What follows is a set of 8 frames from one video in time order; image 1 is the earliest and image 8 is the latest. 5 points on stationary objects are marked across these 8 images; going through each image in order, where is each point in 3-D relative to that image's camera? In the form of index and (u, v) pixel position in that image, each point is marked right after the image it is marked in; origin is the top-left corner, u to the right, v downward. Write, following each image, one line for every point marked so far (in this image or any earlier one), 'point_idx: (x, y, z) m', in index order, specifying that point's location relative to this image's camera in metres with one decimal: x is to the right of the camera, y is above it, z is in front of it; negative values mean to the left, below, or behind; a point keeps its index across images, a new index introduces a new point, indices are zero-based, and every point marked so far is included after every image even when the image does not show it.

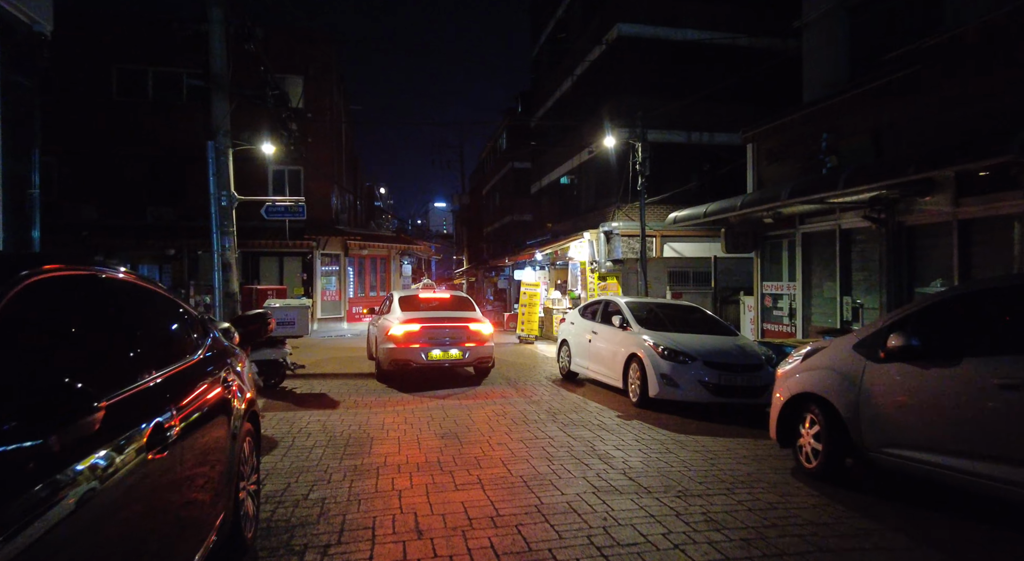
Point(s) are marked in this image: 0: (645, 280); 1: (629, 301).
0: (+4.4, +0.1, +18.2) m
1: (+2.1, -0.4, +10.6) m
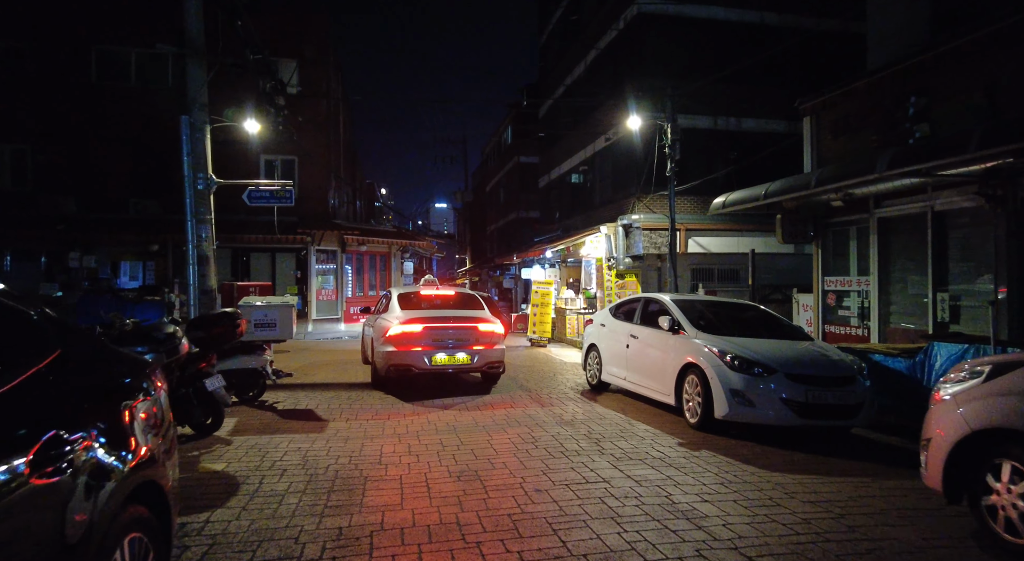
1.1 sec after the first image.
0: (+4.7, +0.2, +16.5) m
1: (+2.5, -0.3, +8.9) m
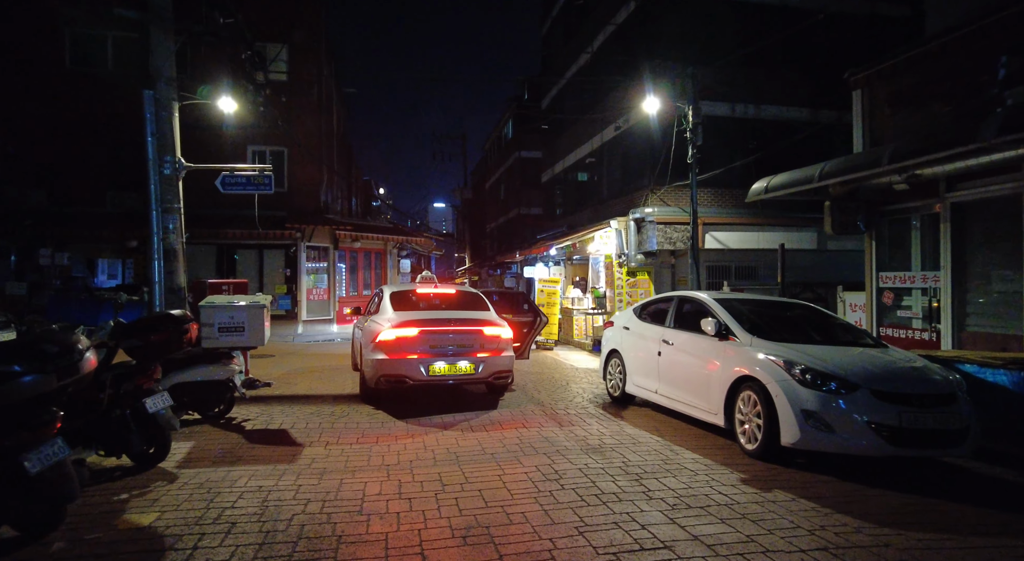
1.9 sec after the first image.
0: (+4.9, +0.2, +15.2) m
1: (+2.6, -0.2, +7.6) m
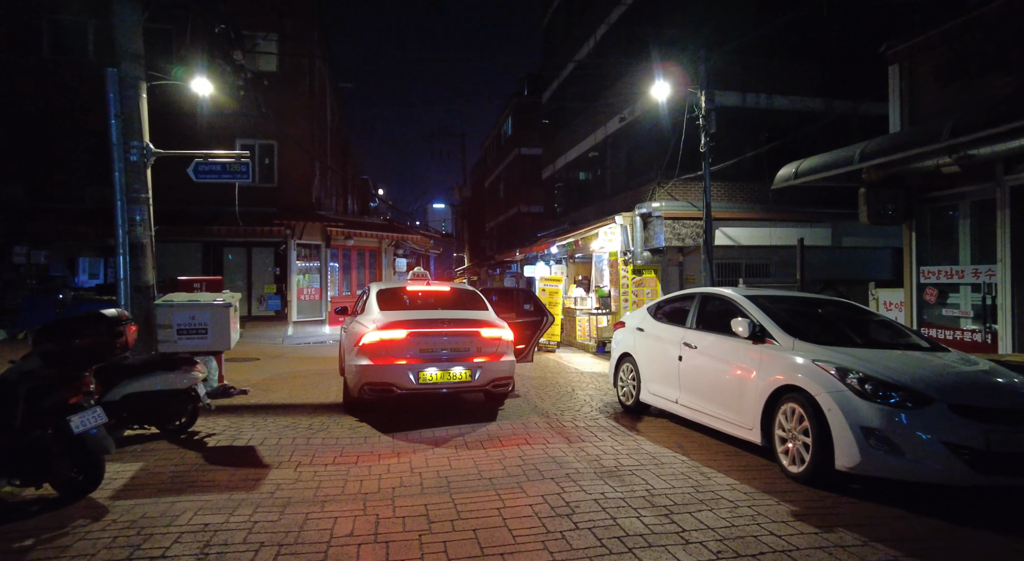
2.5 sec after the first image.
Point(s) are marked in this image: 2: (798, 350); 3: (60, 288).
0: (+4.9, +0.3, +14.3) m
1: (+2.7, -0.2, +6.7) m
2: (+2.6, -0.6, +5.3) m
3: (-13.3, -0.2, +17.0) m
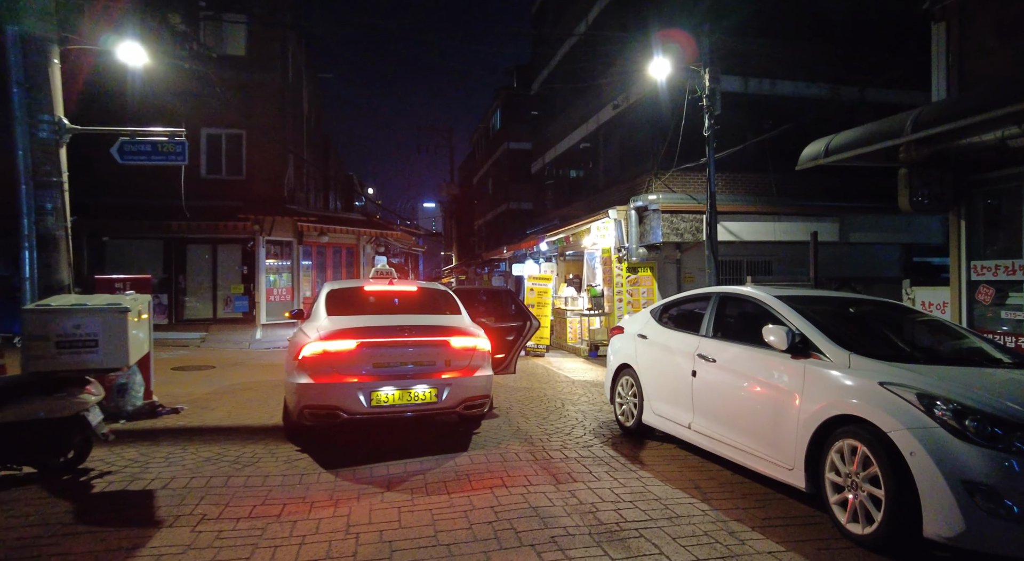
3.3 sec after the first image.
0: (+4.5, +0.3, +13.0) m
1: (+2.4, -0.1, +5.4) m
2: (+2.4, -0.6, +4.1) m
3: (-13.7, -0.2, +15.5) m
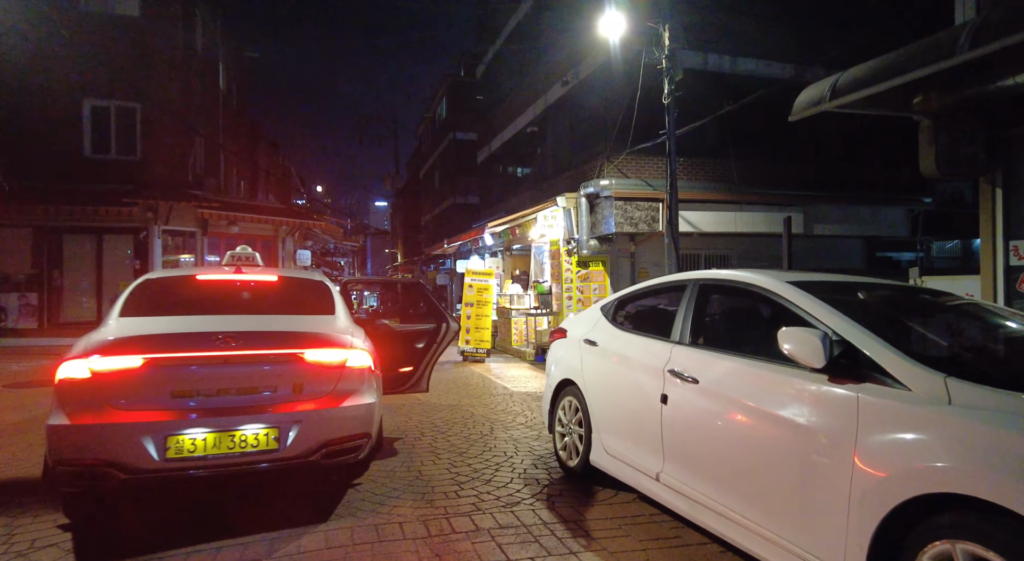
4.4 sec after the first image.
0: (+3.2, +0.4, +11.4) m
1: (+1.7, 0.0, +3.6) m
2: (+1.7, -0.5, +2.3) m
3: (-15.2, -0.1, +12.4) m
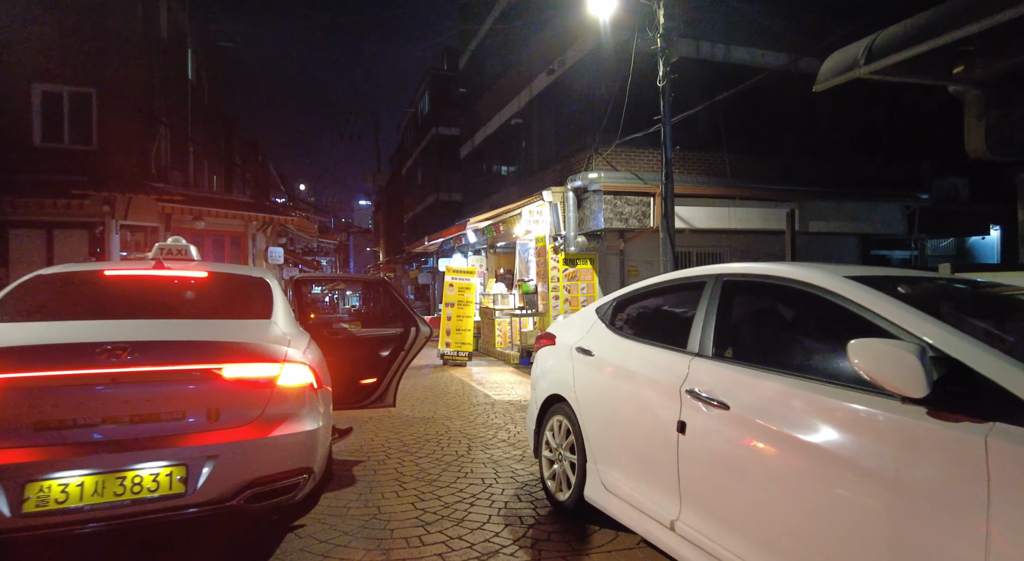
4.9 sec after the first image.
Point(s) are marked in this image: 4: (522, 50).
0: (+2.8, +0.5, +10.7) m
1: (+1.5, 0.0, +2.8) m
2: (+1.7, -0.5, +1.5) m
3: (-15.5, -0.1, +11.2) m
4: (+0.3, +7.2, +18.2) m
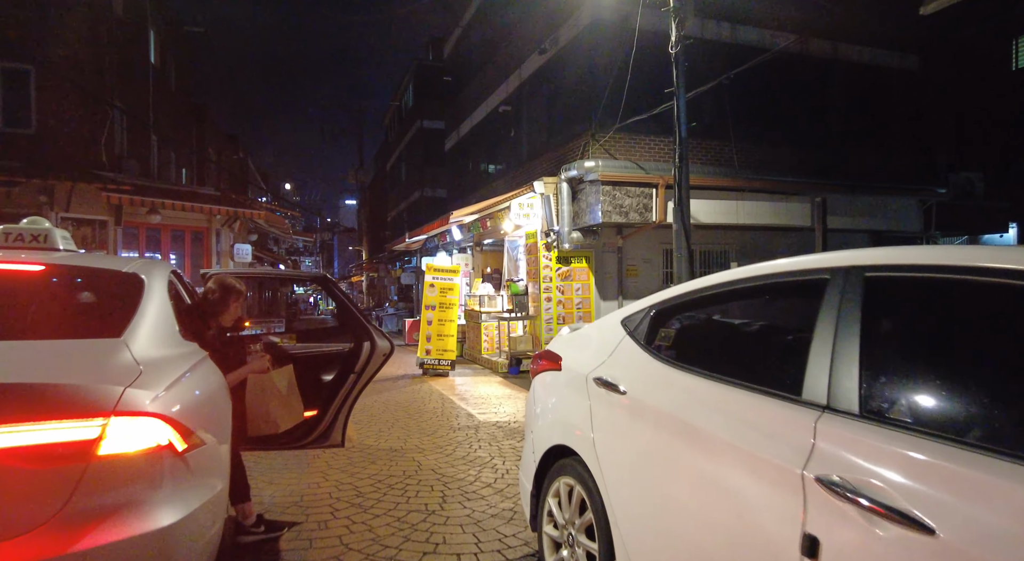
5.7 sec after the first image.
0: (+2.6, +0.5, +9.4) m
1: (+1.5, 0.0, +1.5) m
2: (+1.7, -0.4, +0.2) m
3: (-15.7, -0.1, +9.6) m
4: (0.0, +7.2, +16.8) m
